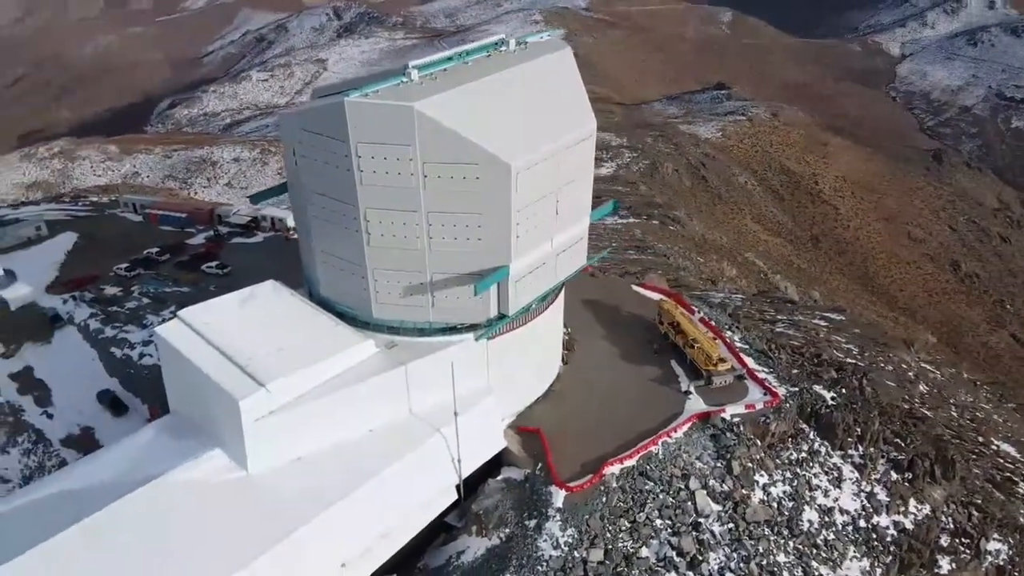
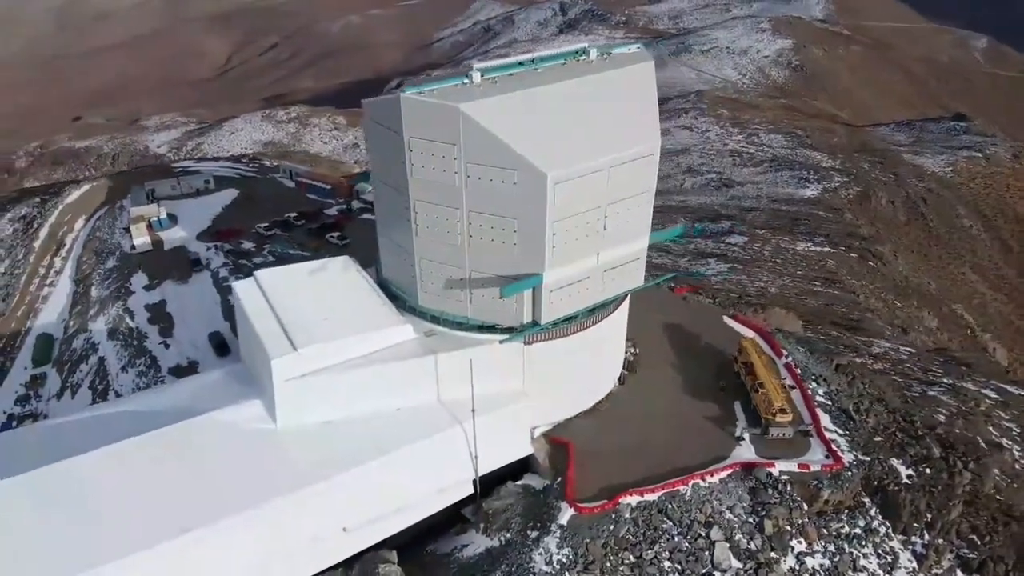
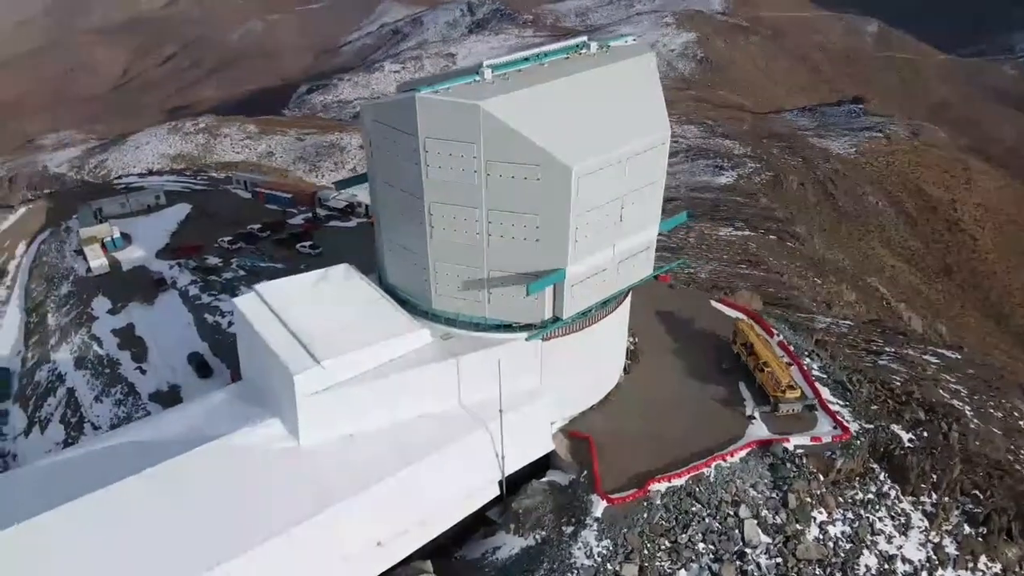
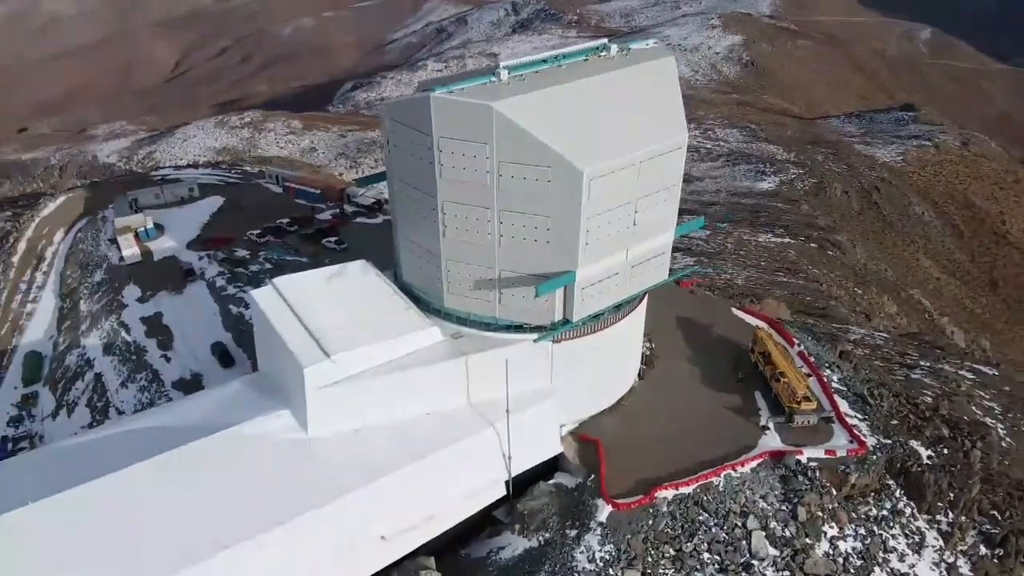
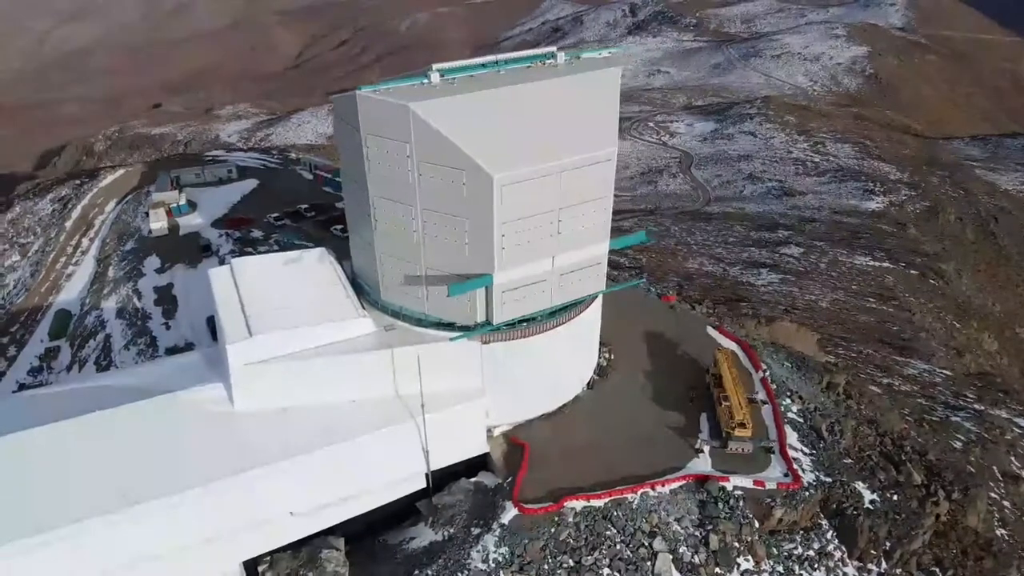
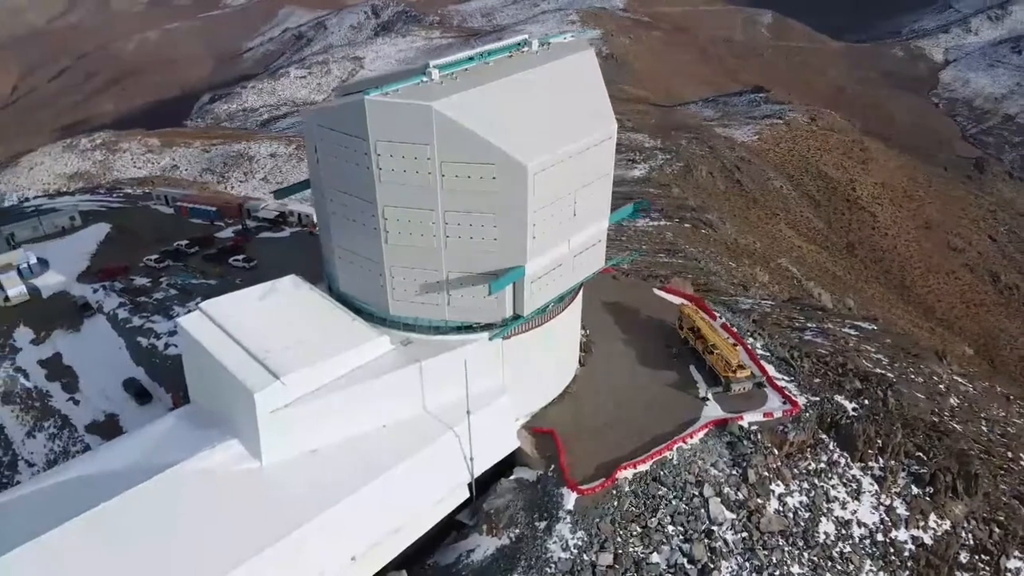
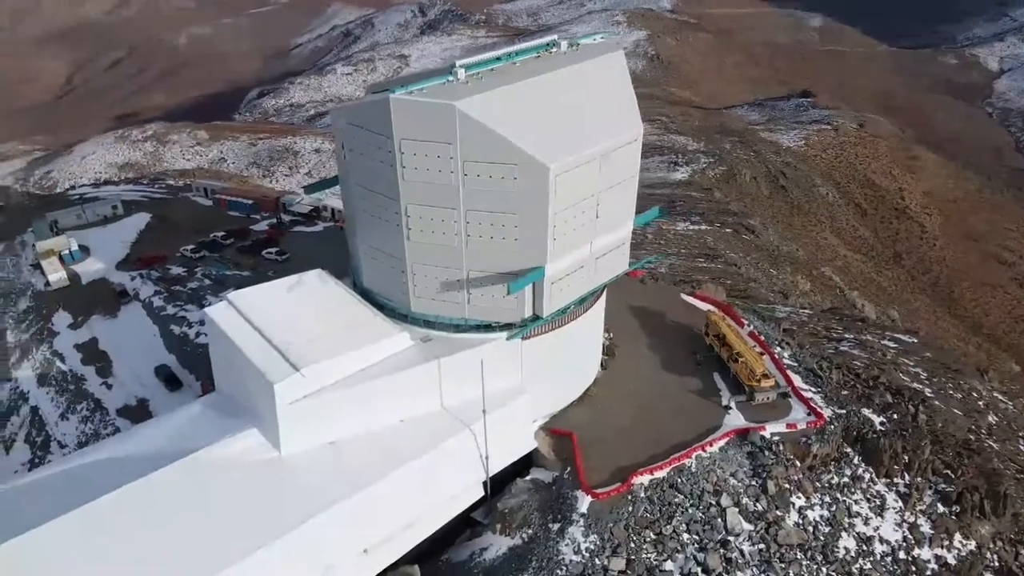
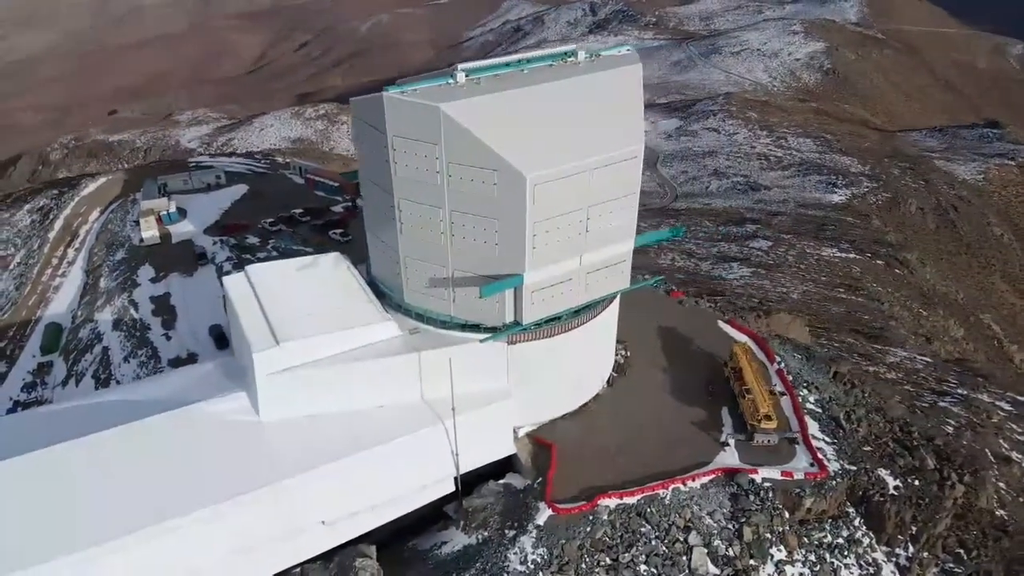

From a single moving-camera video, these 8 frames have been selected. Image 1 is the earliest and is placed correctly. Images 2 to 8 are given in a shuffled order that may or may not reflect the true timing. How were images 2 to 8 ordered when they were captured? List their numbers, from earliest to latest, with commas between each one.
6, 7, 3, 4, 2, 8, 5
